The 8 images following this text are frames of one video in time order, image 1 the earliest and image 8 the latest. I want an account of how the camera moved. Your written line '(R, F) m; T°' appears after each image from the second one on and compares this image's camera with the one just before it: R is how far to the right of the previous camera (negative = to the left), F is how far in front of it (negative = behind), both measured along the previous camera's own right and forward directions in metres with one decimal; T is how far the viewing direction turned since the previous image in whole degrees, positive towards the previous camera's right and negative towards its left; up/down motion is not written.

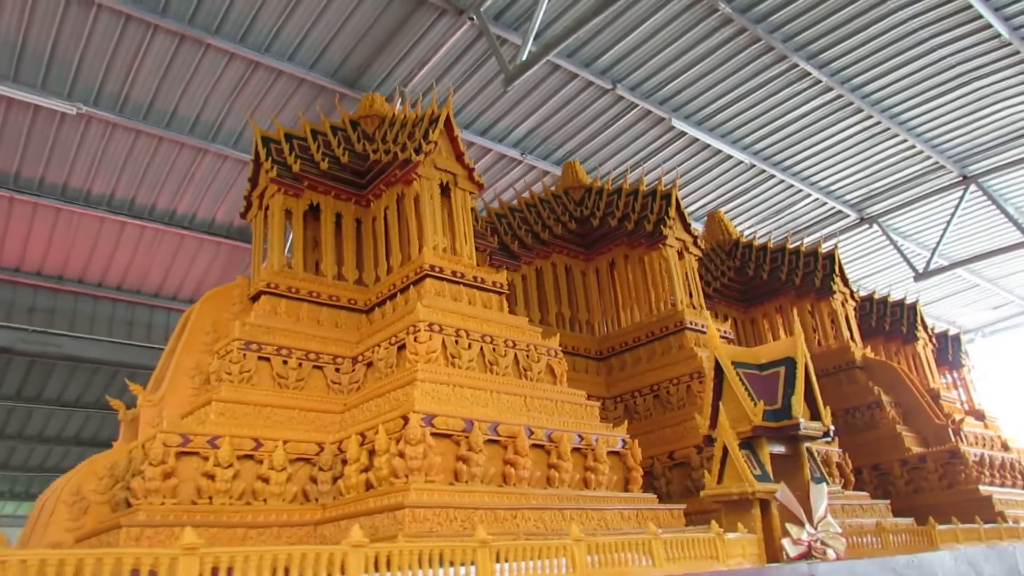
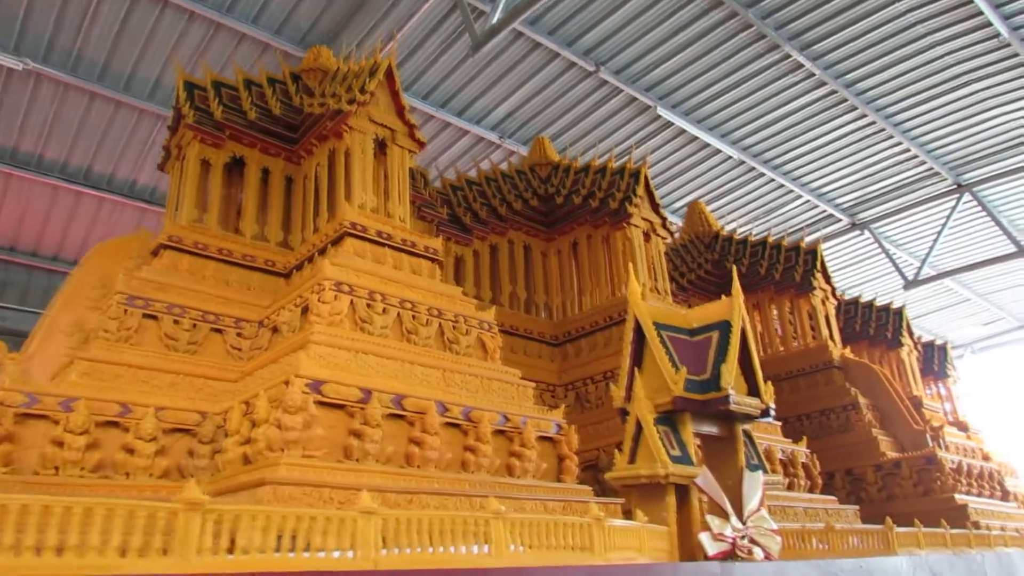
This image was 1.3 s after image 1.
(+0.6, +0.7) m; 0°
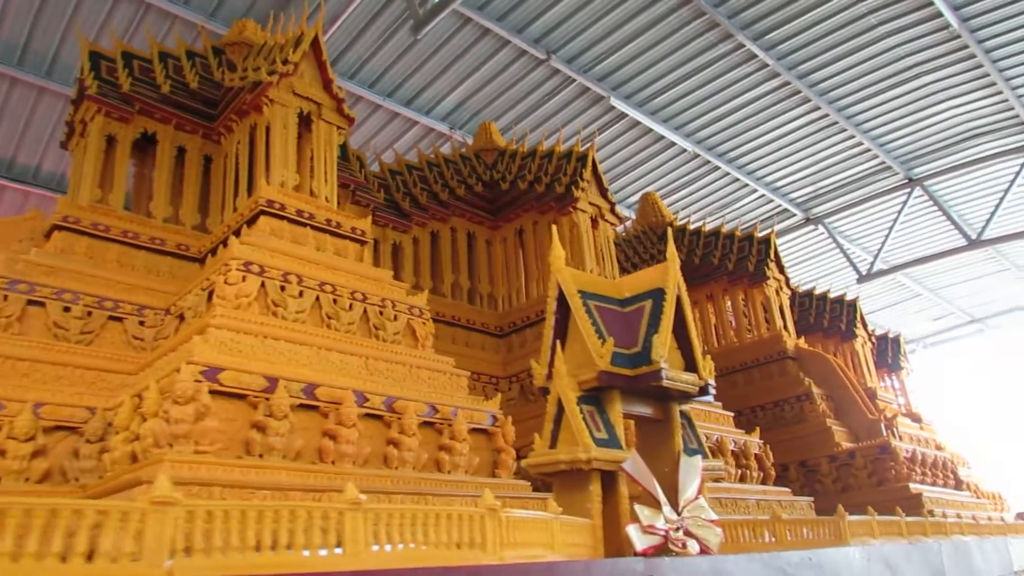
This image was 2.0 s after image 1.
(+0.2, +0.4) m; +3°
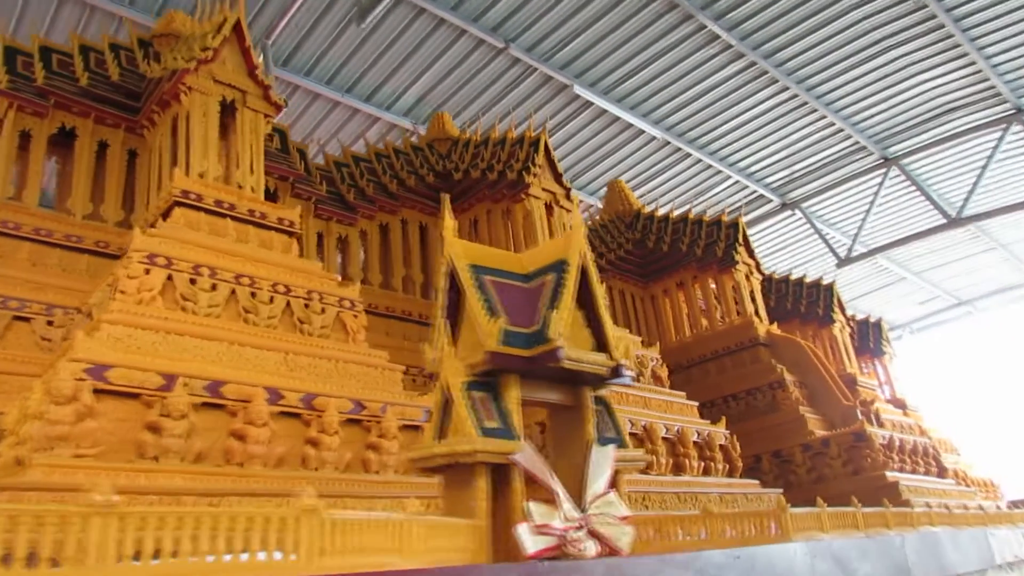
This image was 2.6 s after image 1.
(+0.4, +0.3) m; +1°
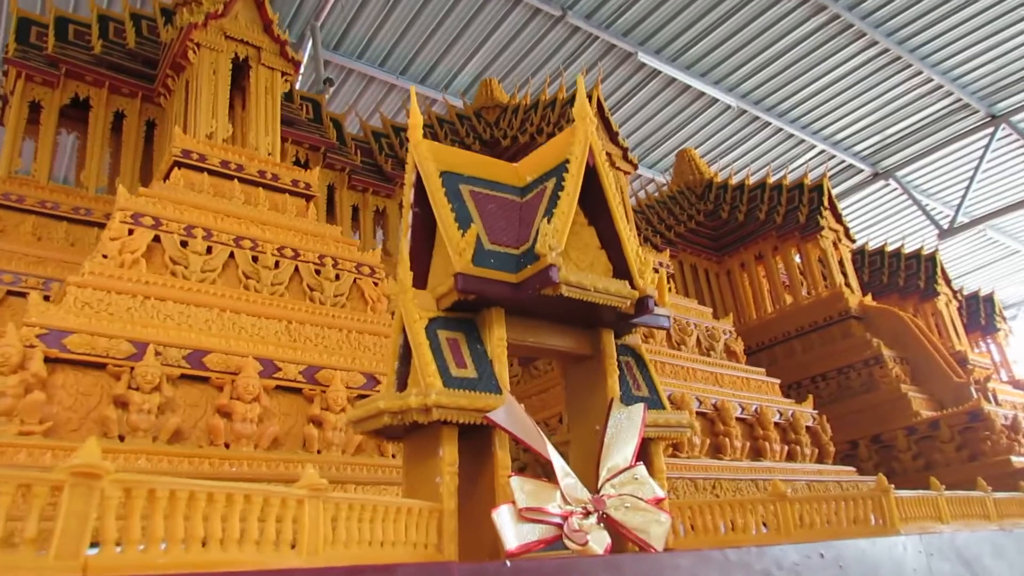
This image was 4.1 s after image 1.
(+0.3, +0.7) m; -6°
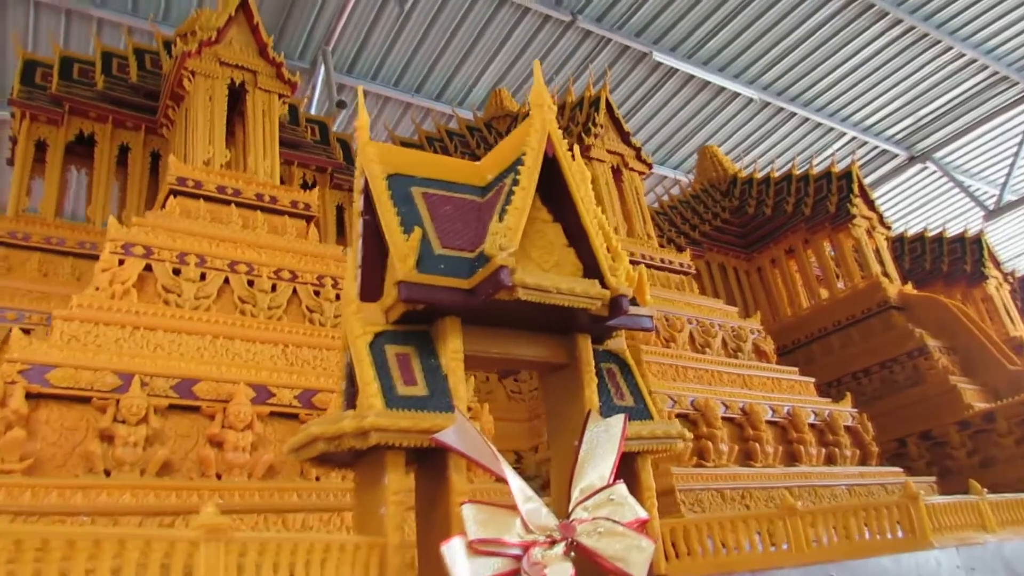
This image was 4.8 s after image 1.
(+0.2, +0.2) m; -3°
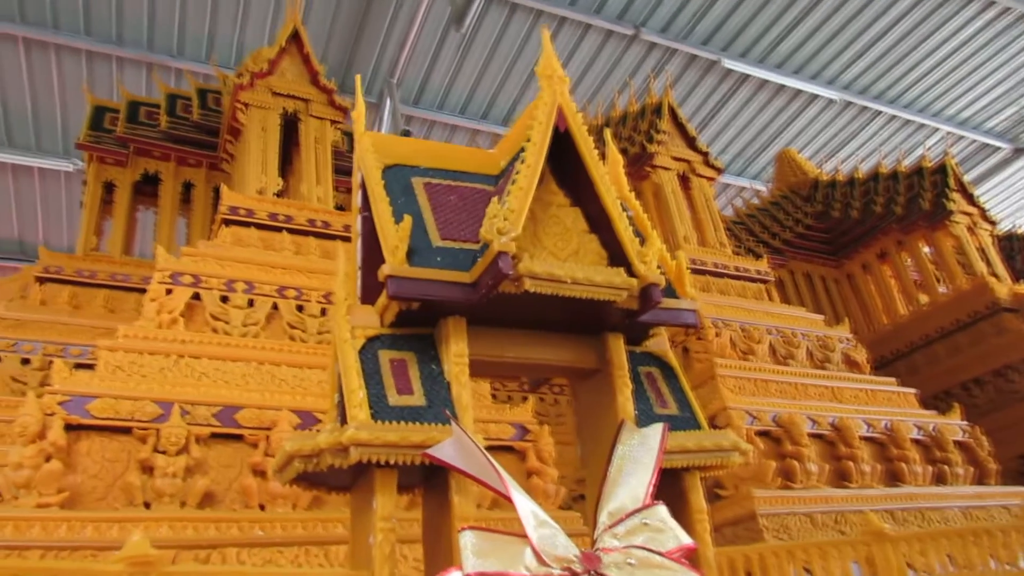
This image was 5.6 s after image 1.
(+0.2, +0.3) m; -6°
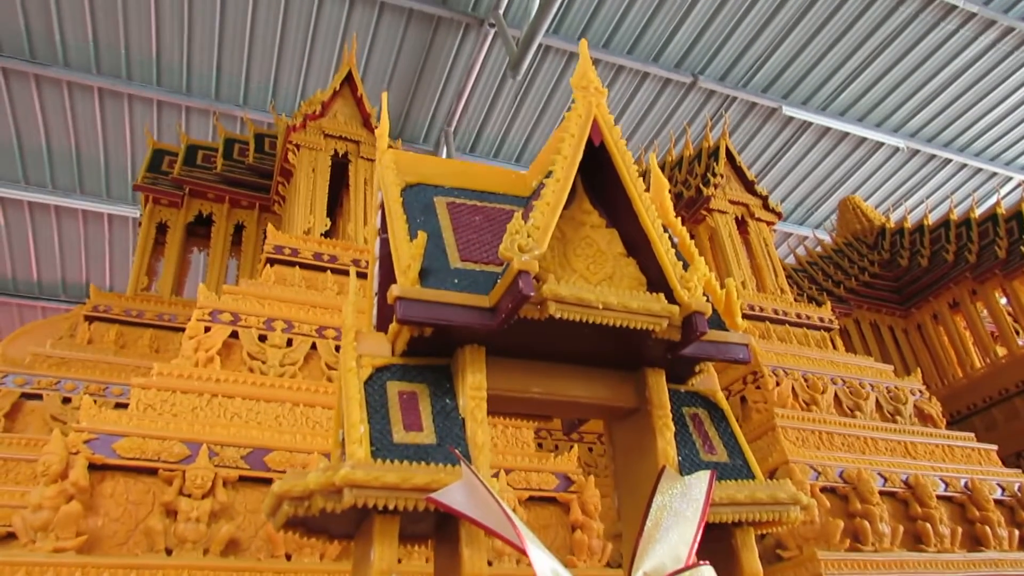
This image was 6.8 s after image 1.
(+0.1, +0.2) m; -4°
